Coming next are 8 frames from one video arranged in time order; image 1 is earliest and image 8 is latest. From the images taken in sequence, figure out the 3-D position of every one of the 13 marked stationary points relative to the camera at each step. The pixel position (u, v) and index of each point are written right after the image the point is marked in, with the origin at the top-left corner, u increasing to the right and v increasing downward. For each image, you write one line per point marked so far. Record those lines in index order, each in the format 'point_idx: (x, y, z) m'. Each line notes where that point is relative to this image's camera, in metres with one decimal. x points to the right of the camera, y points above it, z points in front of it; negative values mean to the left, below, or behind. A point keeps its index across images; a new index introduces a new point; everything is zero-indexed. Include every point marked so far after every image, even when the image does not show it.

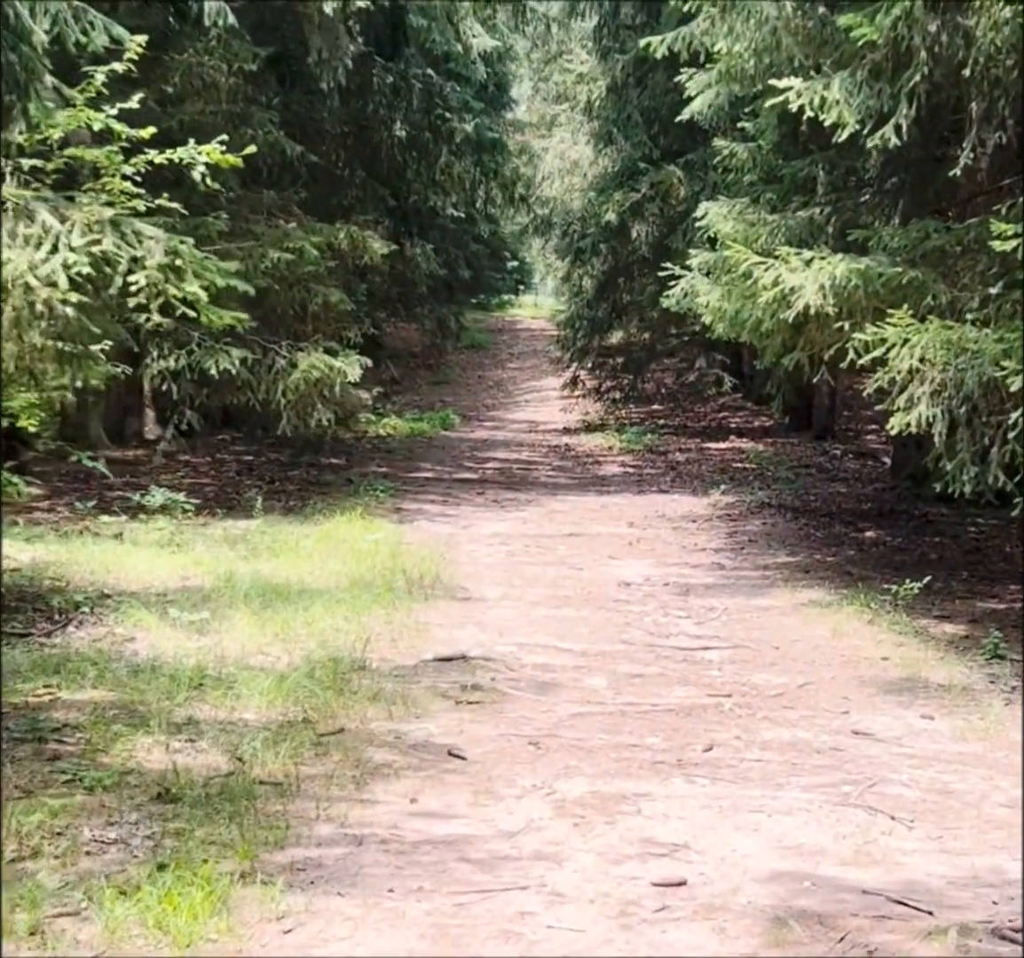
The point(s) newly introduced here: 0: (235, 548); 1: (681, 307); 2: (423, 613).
0: (-1.5, -0.4, +8.3) m
1: (+1.2, +1.2, +10.9) m
2: (-0.4, -0.6, +6.9) m
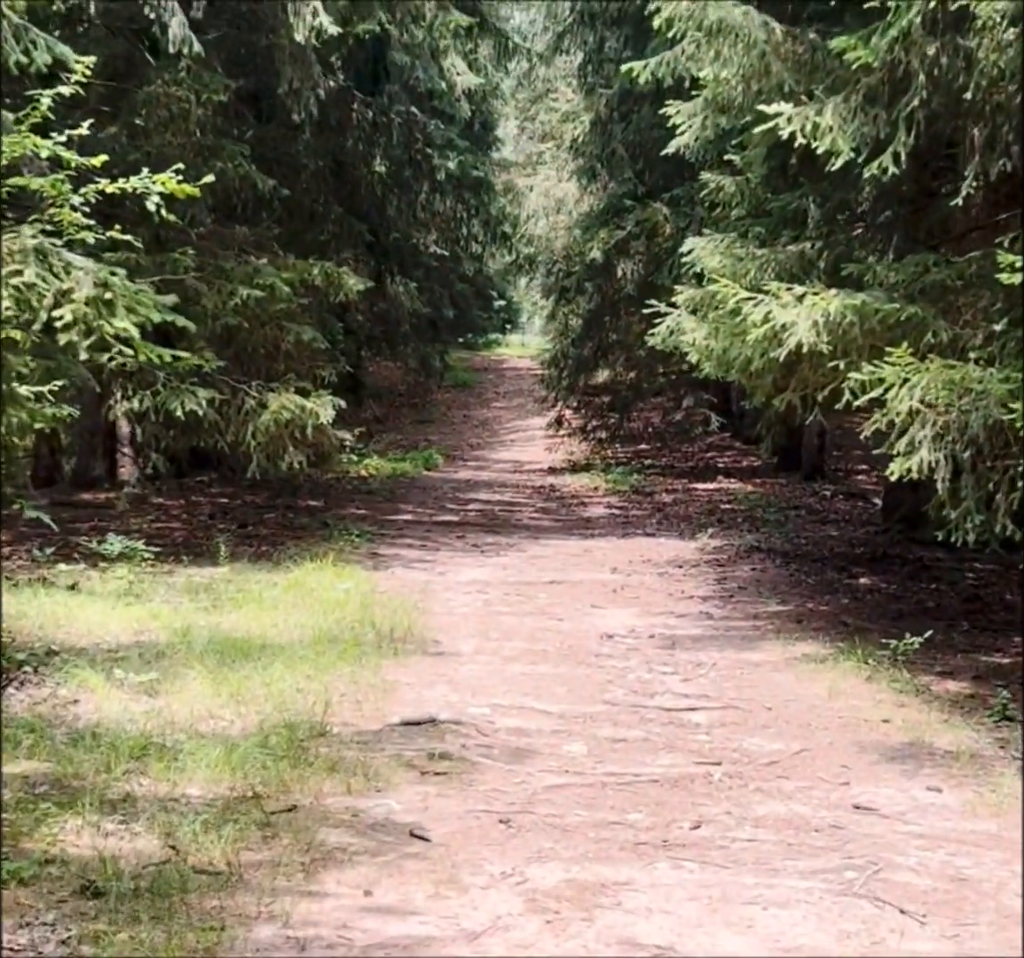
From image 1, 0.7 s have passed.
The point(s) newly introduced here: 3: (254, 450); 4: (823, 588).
0: (-1.6, -0.6, +7.9) m
1: (+1.1, +0.9, +10.5) m
2: (-0.5, -0.8, +6.5) m
3: (-1.6, +0.2, +9.6) m
4: (+1.9, -0.7, +9.6) m
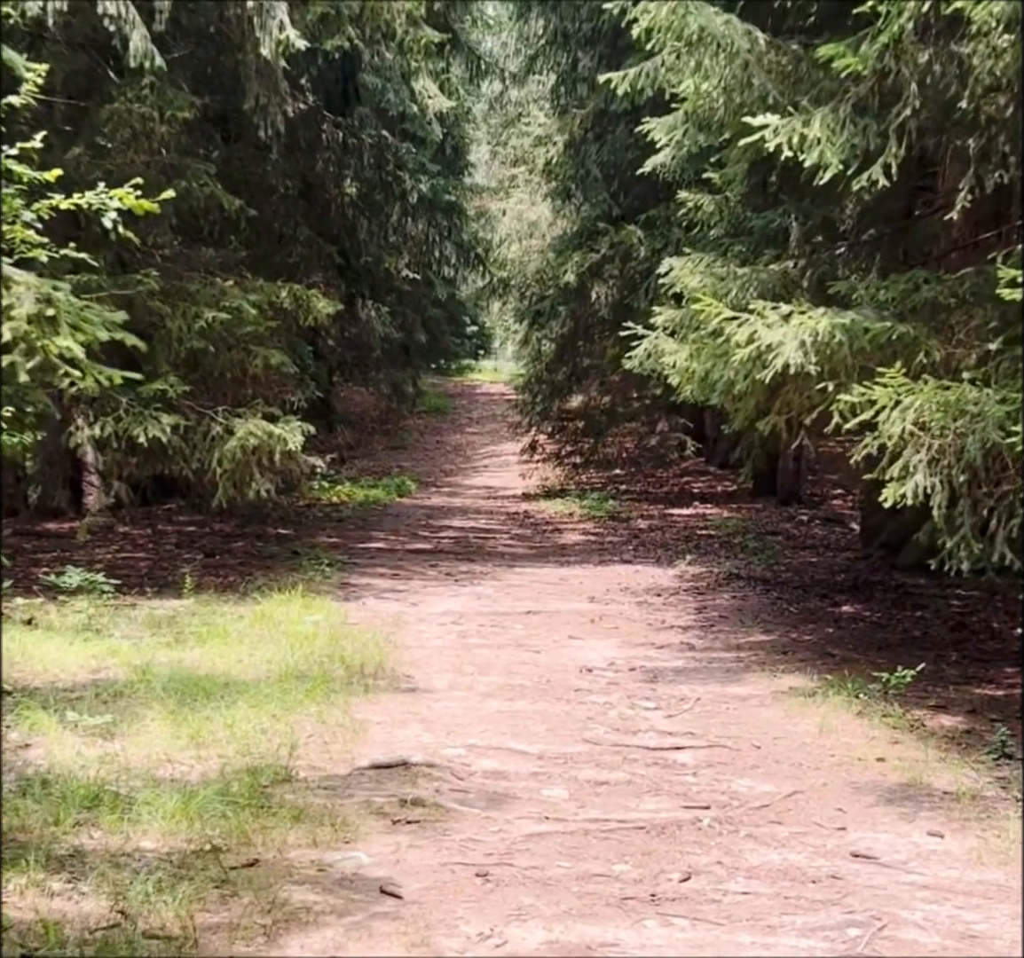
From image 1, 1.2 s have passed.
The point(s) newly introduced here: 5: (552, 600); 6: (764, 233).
0: (-1.7, -0.8, +7.5) m
1: (+0.9, +0.8, +10.3) m
2: (-0.6, -0.9, +6.2) m
3: (-1.7, 0.0, +9.2) m
4: (+1.8, -0.8, +9.4) m
5: (+0.3, -0.8, +10.2) m
6: (+1.4, +1.4, +8.6) m
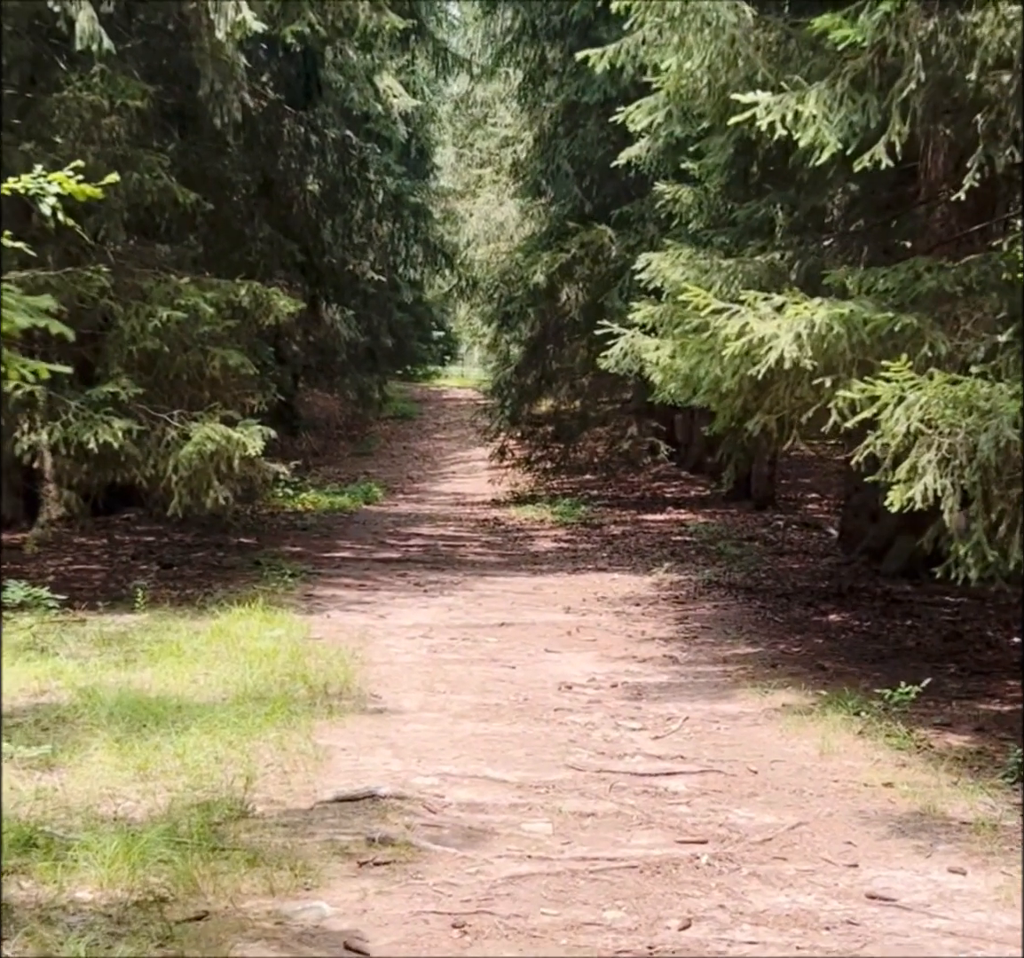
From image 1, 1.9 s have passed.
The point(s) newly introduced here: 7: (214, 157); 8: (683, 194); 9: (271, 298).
0: (-1.8, -0.8, +7.1) m
1: (+0.7, +0.7, +9.8) m
2: (-0.7, -0.9, +5.7) m
3: (-1.9, 0.0, +8.8) m
4: (+1.6, -0.8, +9.0) m
5: (+0.1, -0.8, +9.7) m
6: (+1.3, +1.4, +8.2) m
7: (-2.1, +2.3, +11.1) m
8: (+1.0, +1.7, +9.2) m
9: (-1.5, +1.1, +9.5) m
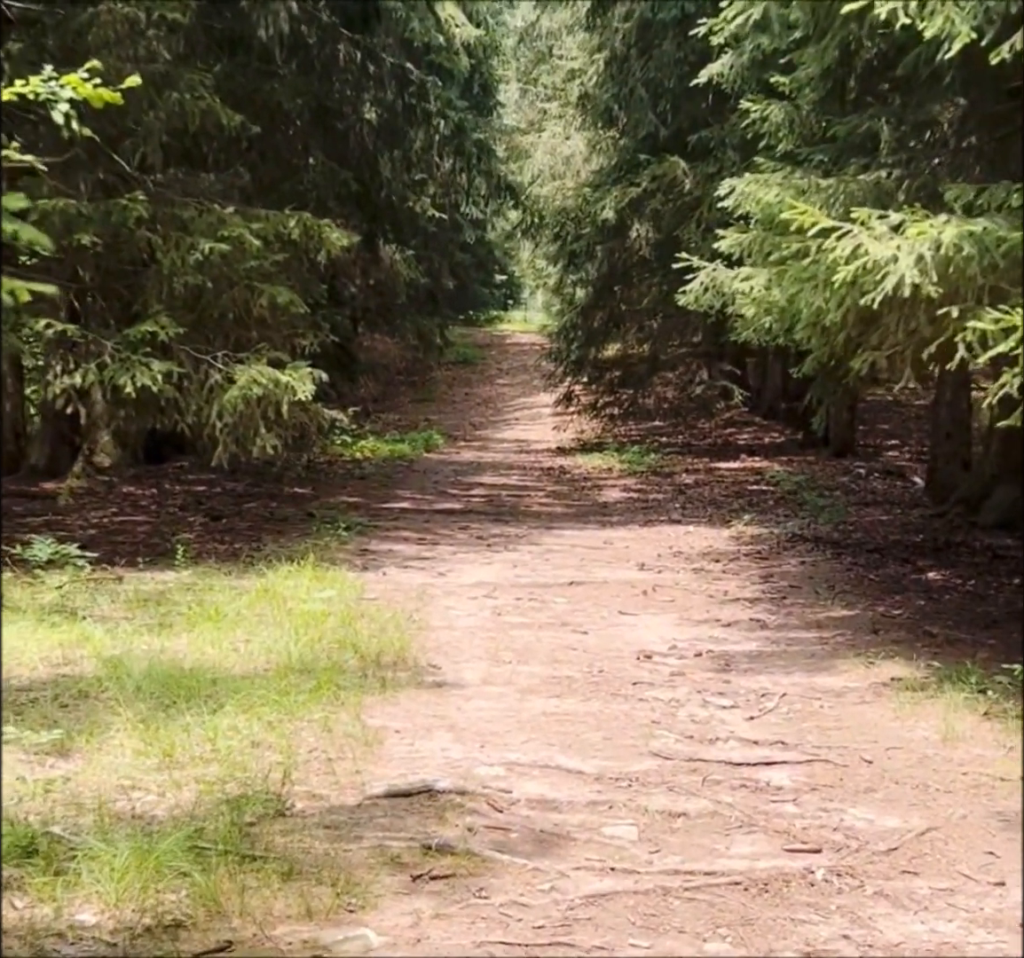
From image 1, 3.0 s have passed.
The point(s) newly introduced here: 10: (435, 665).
0: (-1.5, -0.6, +6.5) m
1: (+1.1, +1.0, +9.1) m
2: (-0.4, -0.8, +5.1) m
3: (-1.5, +0.2, +8.1) m
4: (+2.0, -0.6, +8.2) m
5: (+0.5, -0.5, +9.0) m
6: (+1.6, +1.6, +7.4) m
7: (-1.7, +2.7, +10.4) m
8: (+1.4, +2.0, +8.4) m
9: (-1.1, +1.4, +8.9) m
10: (-0.3, -0.7, +5.9) m
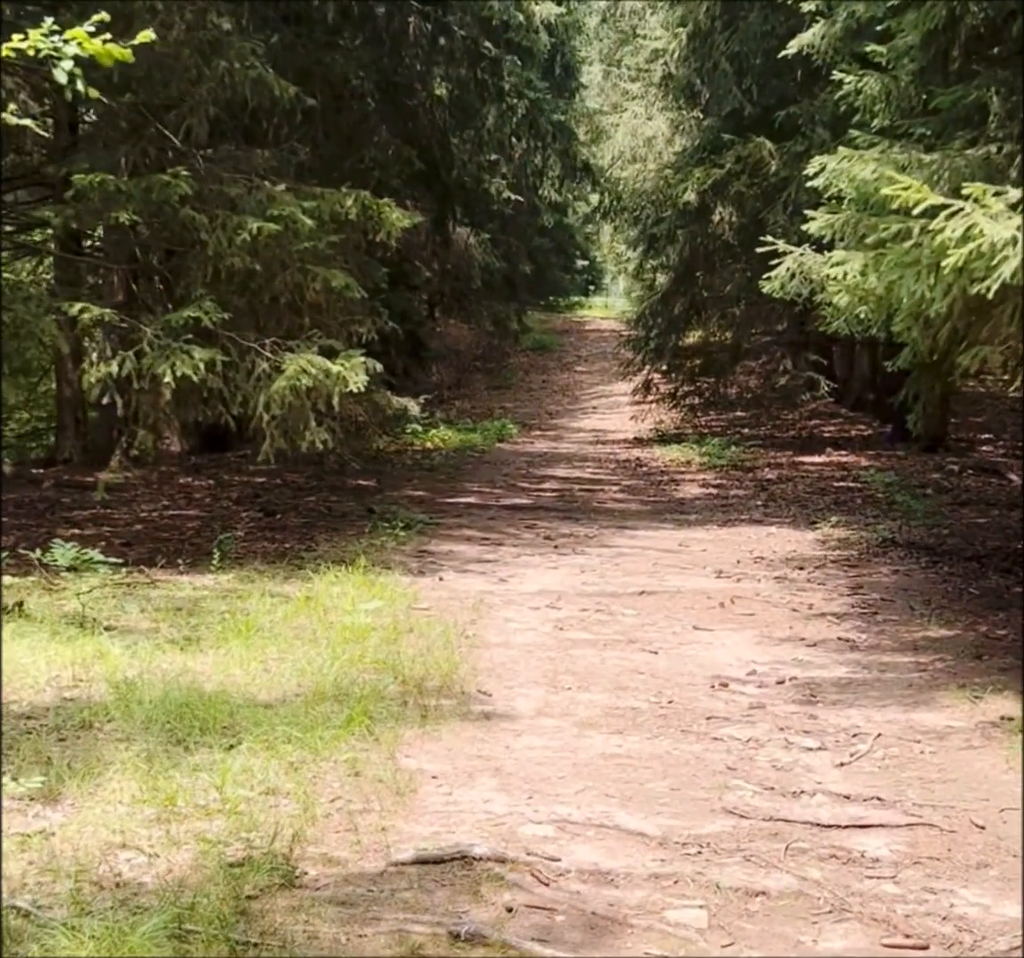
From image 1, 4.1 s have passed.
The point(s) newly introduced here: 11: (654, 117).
0: (-1.3, -0.6, +5.9) m
1: (+1.5, +1.0, +8.4) m
2: (-0.3, -0.8, +4.5) m
3: (-1.2, +0.3, +7.6) m
4: (+2.3, -0.6, +7.5) m
5: (+0.9, -0.5, +8.4) m
6: (+1.9, +1.6, +6.7) m
7: (-1.2, +2.7, +9.8) m
8: (+1.8, +2.0, +7.7) m
9: (-0.7, +1.4, +8.3) m
10: (-0.1, -0.7, +5.3) m
11: (+1.8, +4.5, +19.3) m
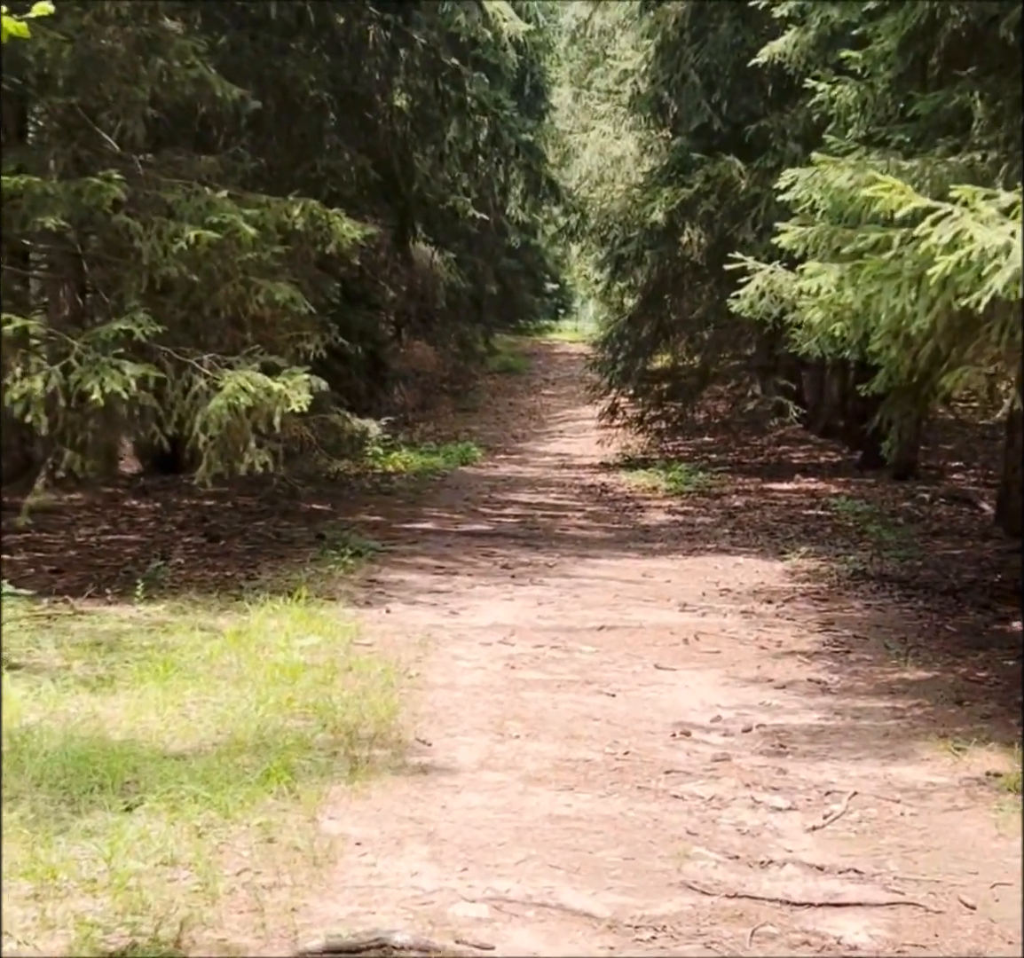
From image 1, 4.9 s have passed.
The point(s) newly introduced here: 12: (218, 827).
0: (-1.5, -0.6, +5.4) m
1: (+1.3, +0.9, +8.0) m
2: (-0.4, -0.9, +4.0) m
3: (-1.4, +0.1, +7.1) m
4: (+2.1, -0.7, +7.1) m
5: (+0.6, -0.7, +7.9) m
6: (+1.7, +1.5, +6.3) m
7: (-1.4, +2.5, +9.4) m
8: (+1.6, +1.8, +7.3) m
9: (-0.9, +1.3, +7.8) m
10: (-0.3, -0.8, +4.8) m
11: (+1.3, +4.2, +19.0) m
12: (-0.7, -0.8, +3.8) m
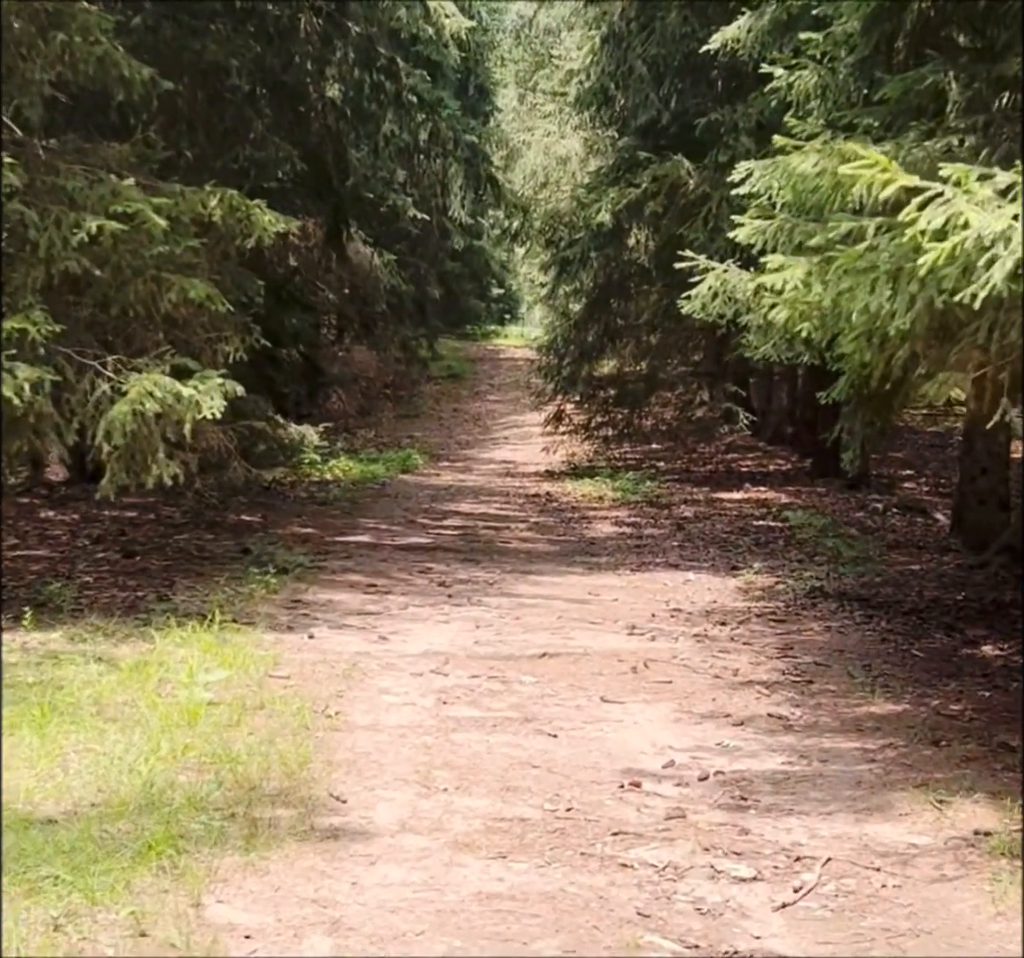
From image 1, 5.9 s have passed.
0: (-1.7, -0.7, +4.8) m
1: (+1.0, +0.8, +7.4) m
2: (-0.6, -0.9, +3.4) m
3: (-1.7, +0.1, +6.5) m
4: (+1.8, -0.8, +6.6) m
5: (+0.3, -0.7, +7.4) m
6: (+1.5, +1.4, +5.8) m
7: (-1.8, +2.5, +8.7) m
8: (+1.3, +1.8, +6.8) m
9: (-1.2, +1.2, +7.2) m
10: (-0.5, -0.9, +4.2) m
11: (+0.7, +4.1, +18.4) m
12: (-0.9, -0.9, +3.2) m
